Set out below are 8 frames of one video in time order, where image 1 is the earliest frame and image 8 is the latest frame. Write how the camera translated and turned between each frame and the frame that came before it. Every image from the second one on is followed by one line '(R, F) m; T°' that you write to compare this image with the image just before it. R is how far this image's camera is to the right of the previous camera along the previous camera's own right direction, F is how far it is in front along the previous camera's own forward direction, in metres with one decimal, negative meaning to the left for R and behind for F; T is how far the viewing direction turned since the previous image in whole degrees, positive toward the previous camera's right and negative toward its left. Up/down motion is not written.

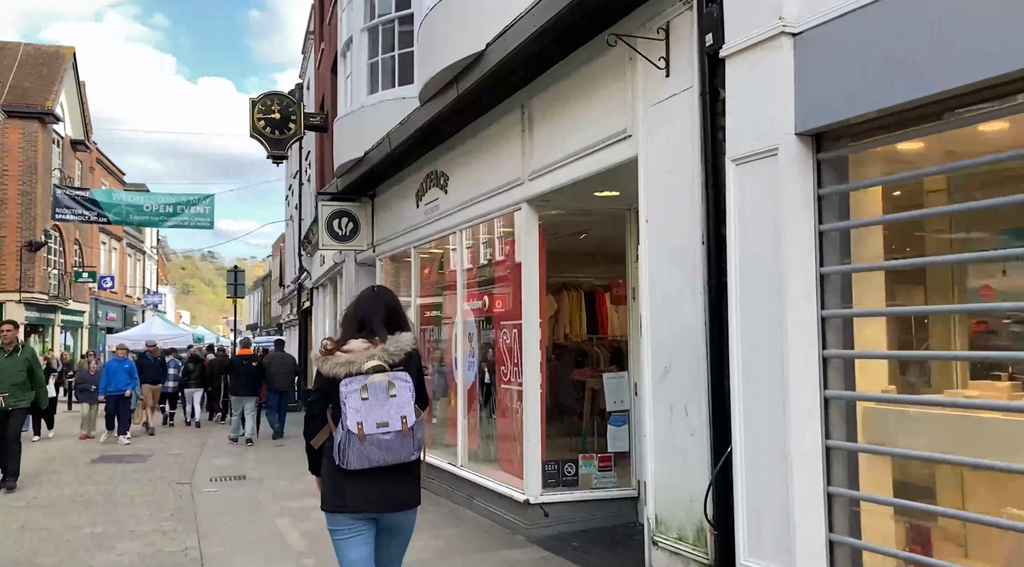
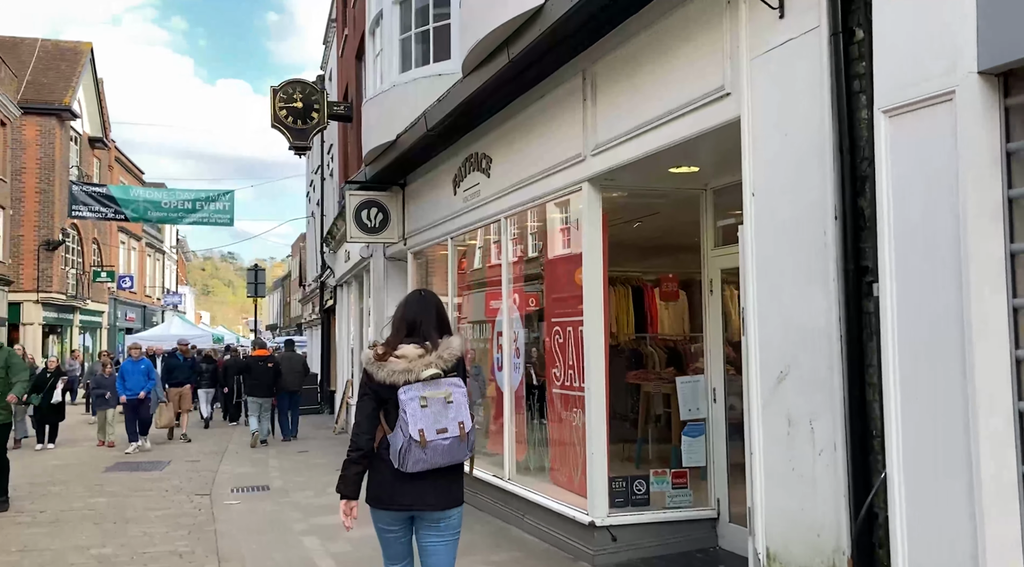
(-0.3, +0.8) m; -1°
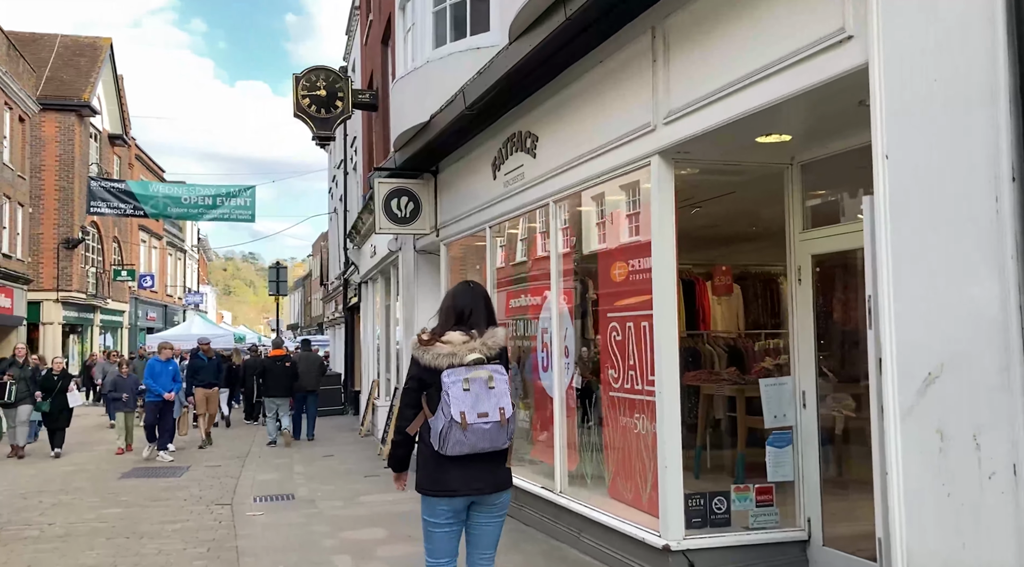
(-0.2, +0.7) m; -1°
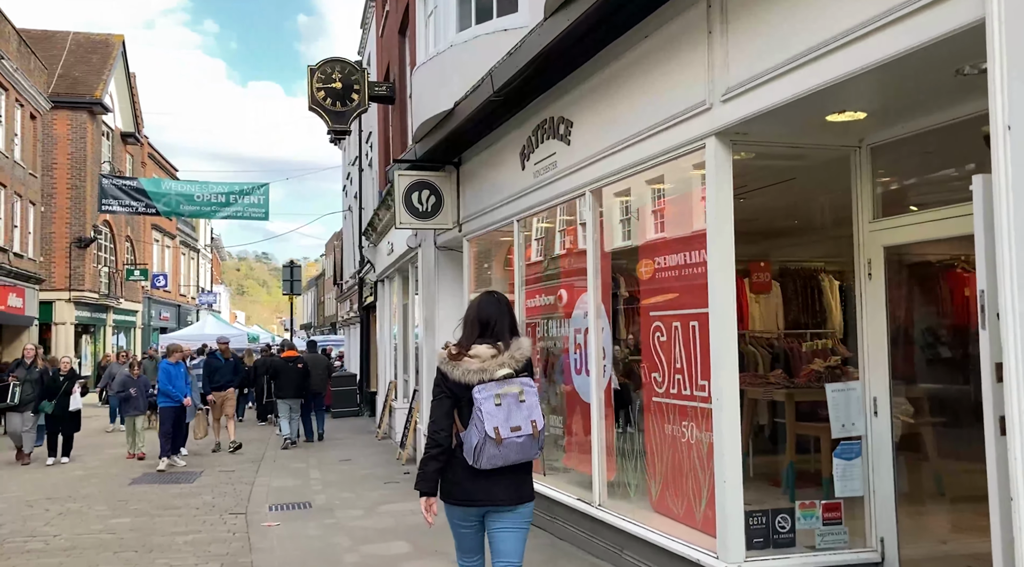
(-0.2, +0.5) m; -1°
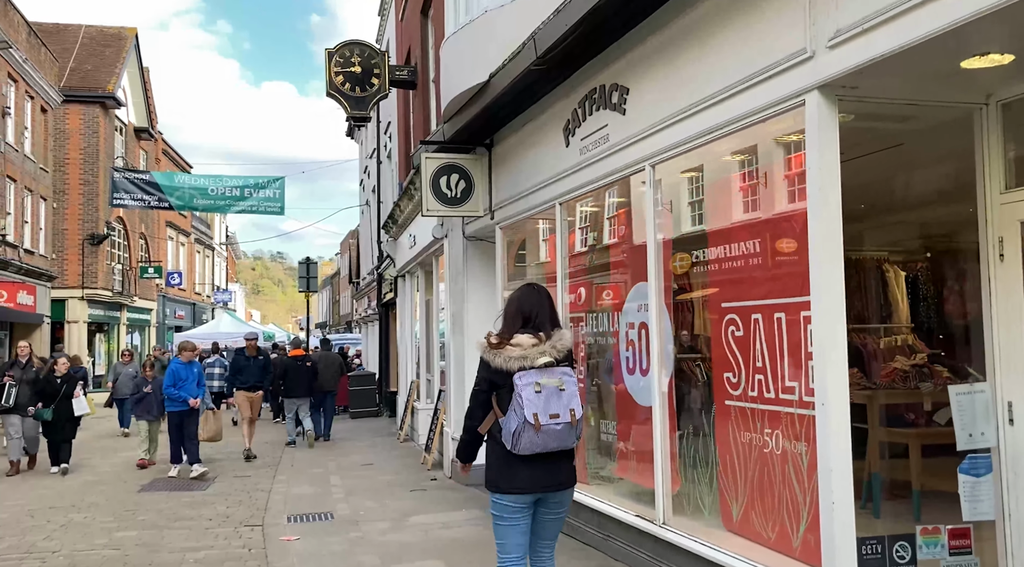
(-0.2, +0.7) m; -1°
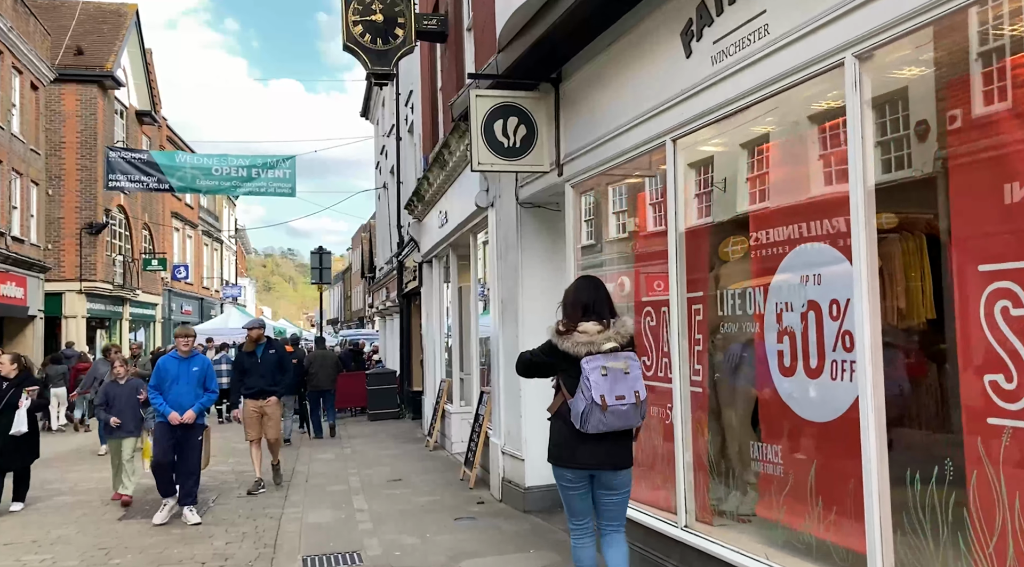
(-0.5, +1.8) m; -1°
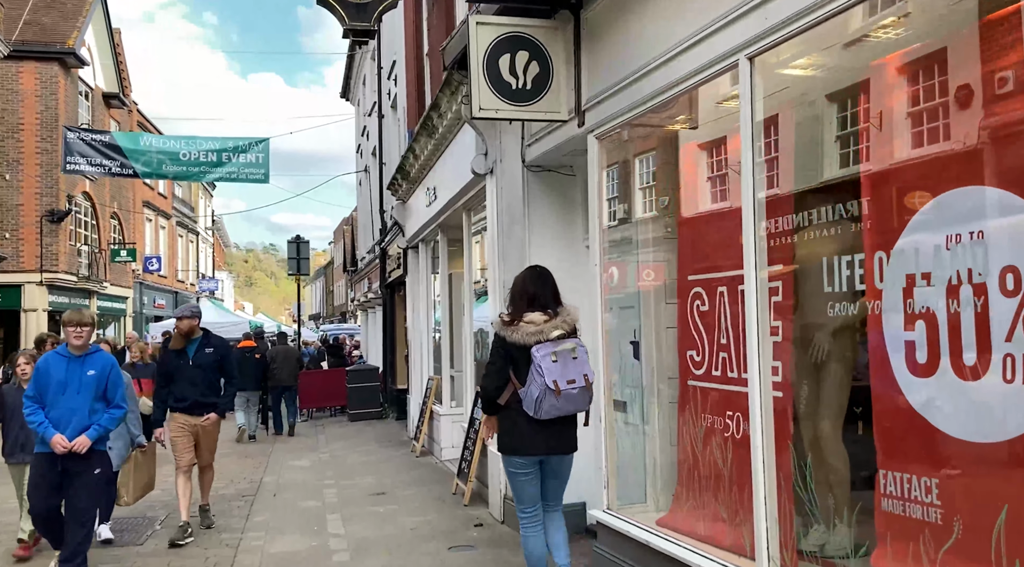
(-0.2, +1.3) m; +1°
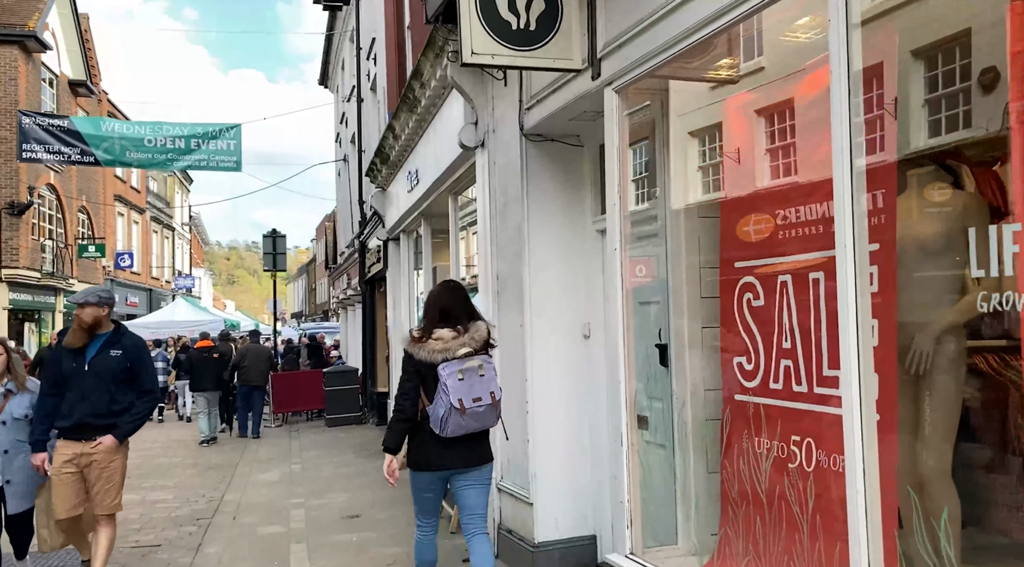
(-0.1, +1.0) m; +1°
